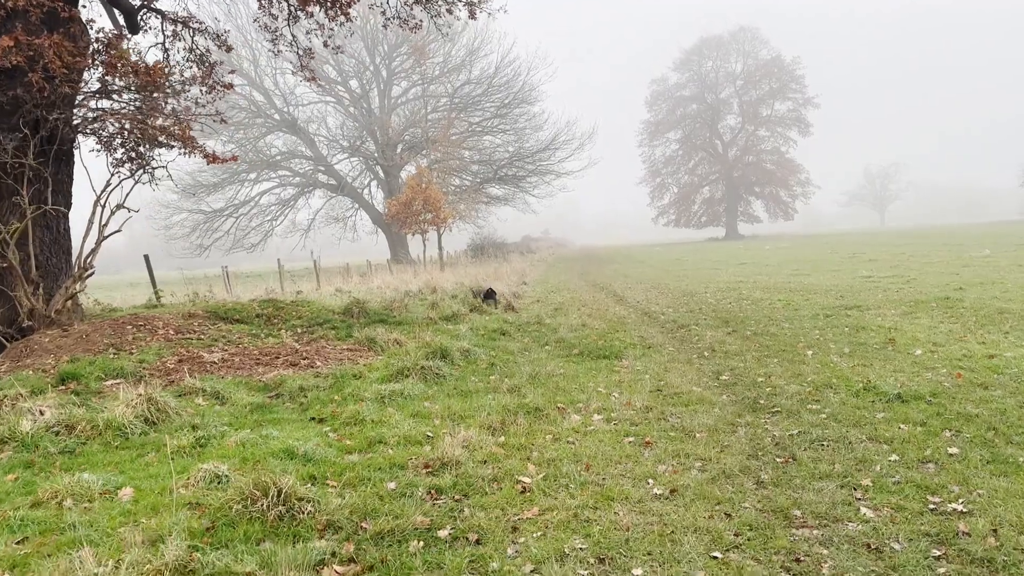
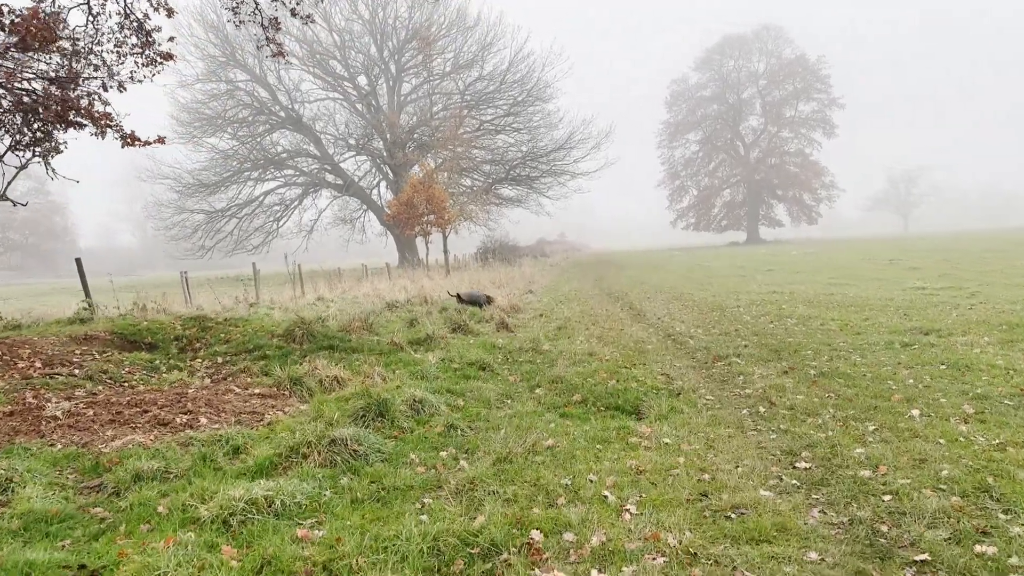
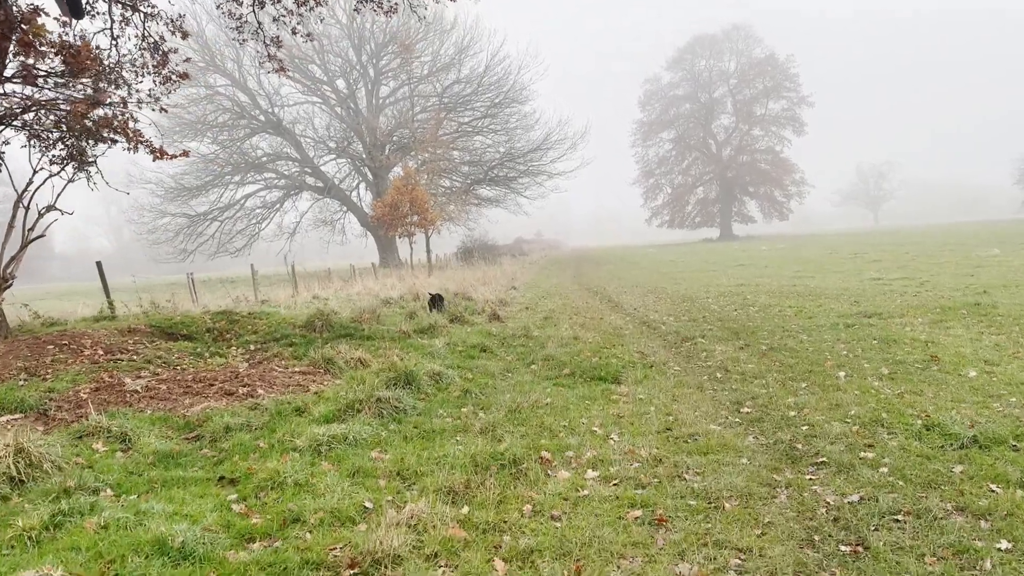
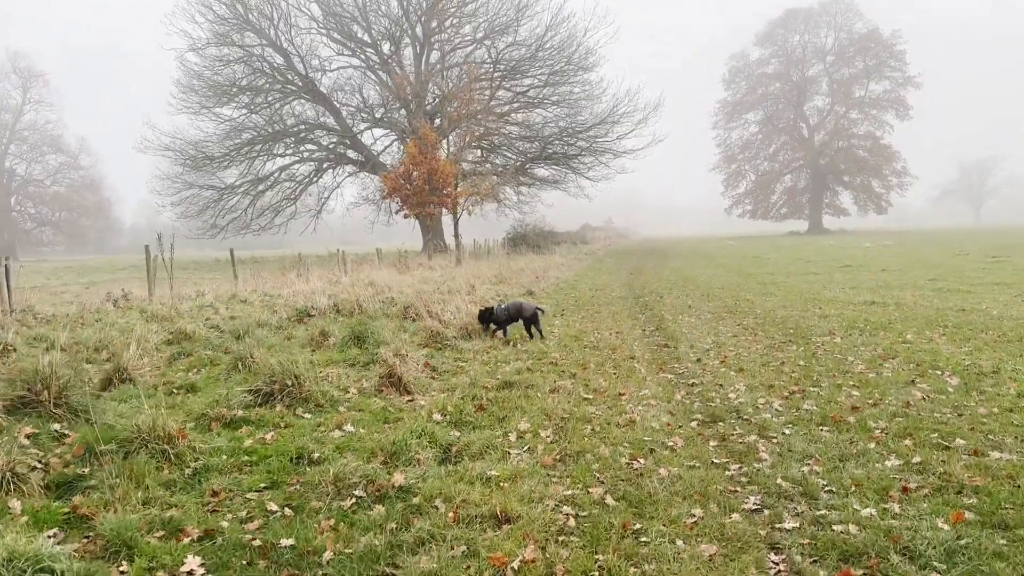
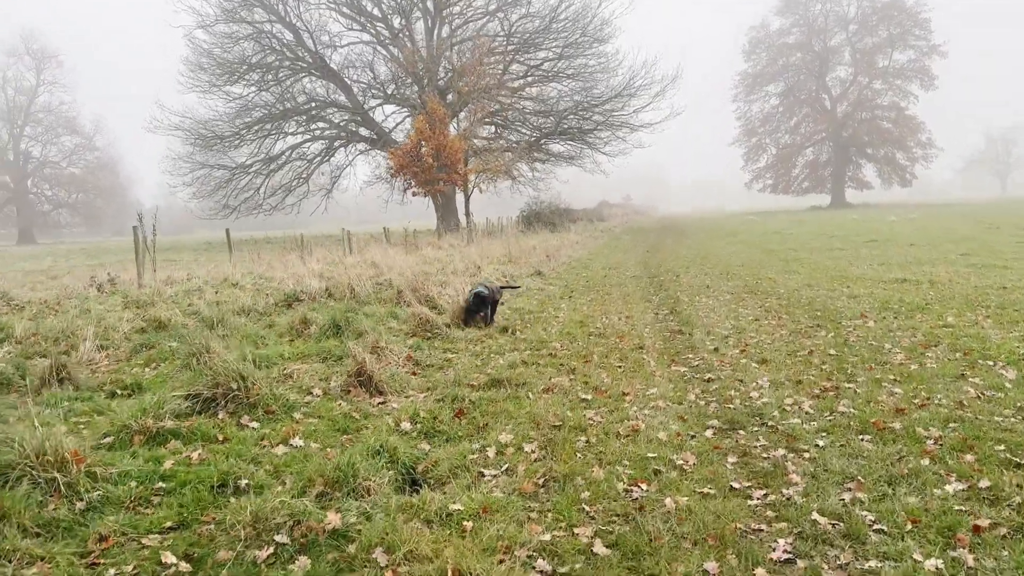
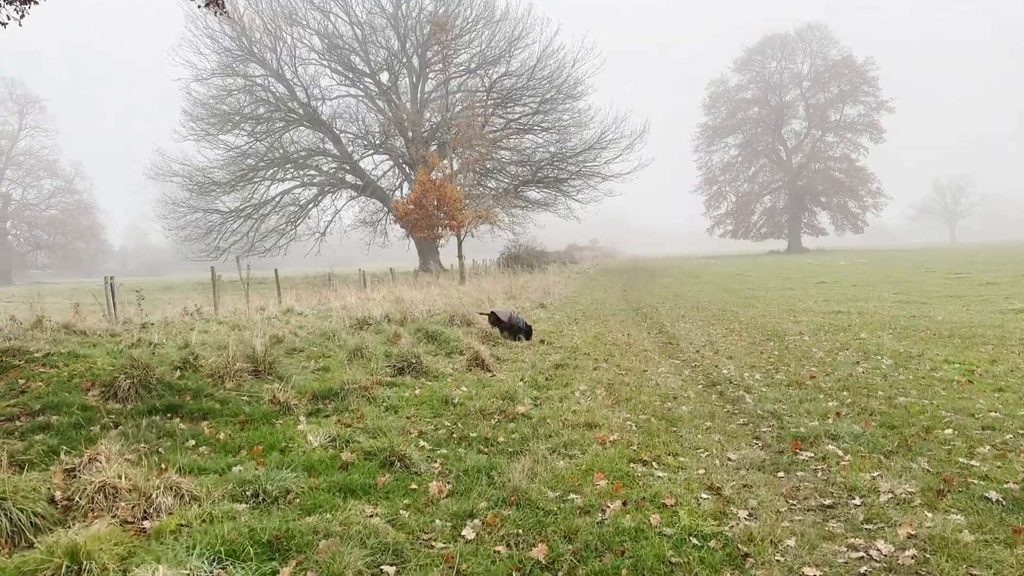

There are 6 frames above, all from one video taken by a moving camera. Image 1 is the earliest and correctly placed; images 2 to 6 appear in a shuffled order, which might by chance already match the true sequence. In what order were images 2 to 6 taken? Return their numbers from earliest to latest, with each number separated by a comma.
3, 2, 6, 4, 5
